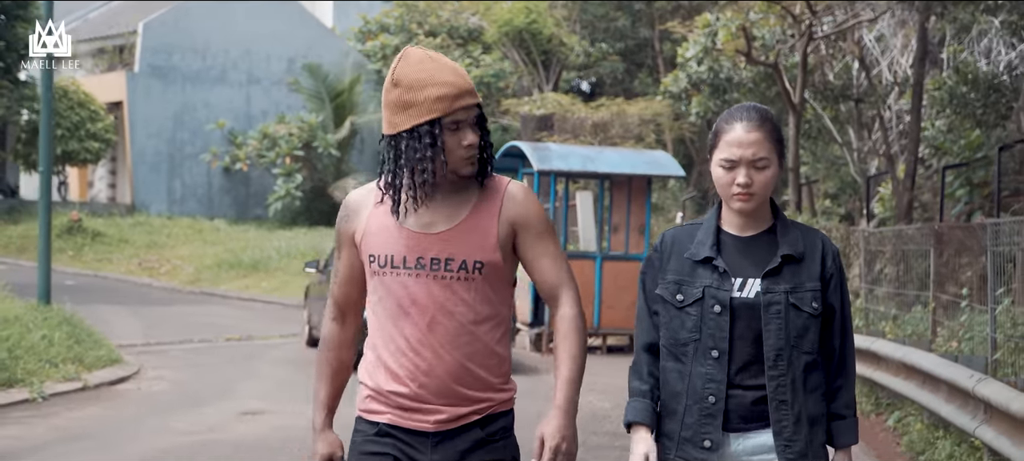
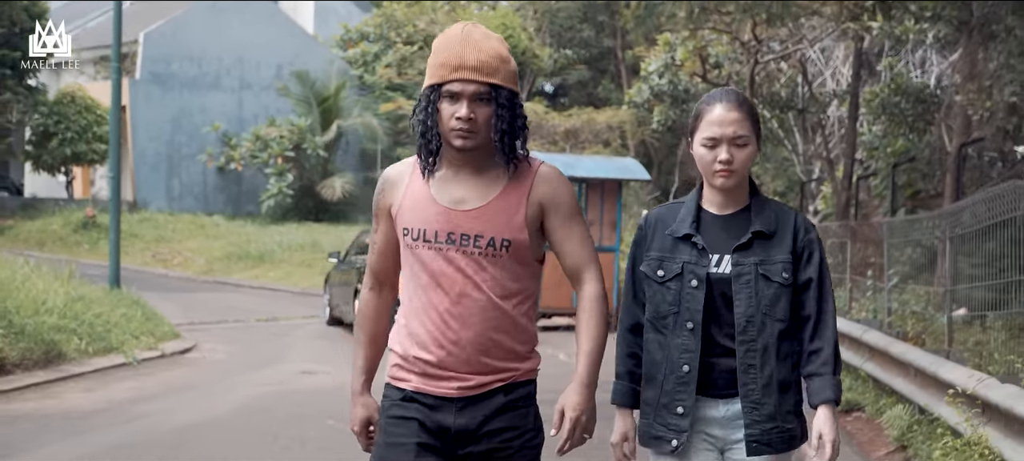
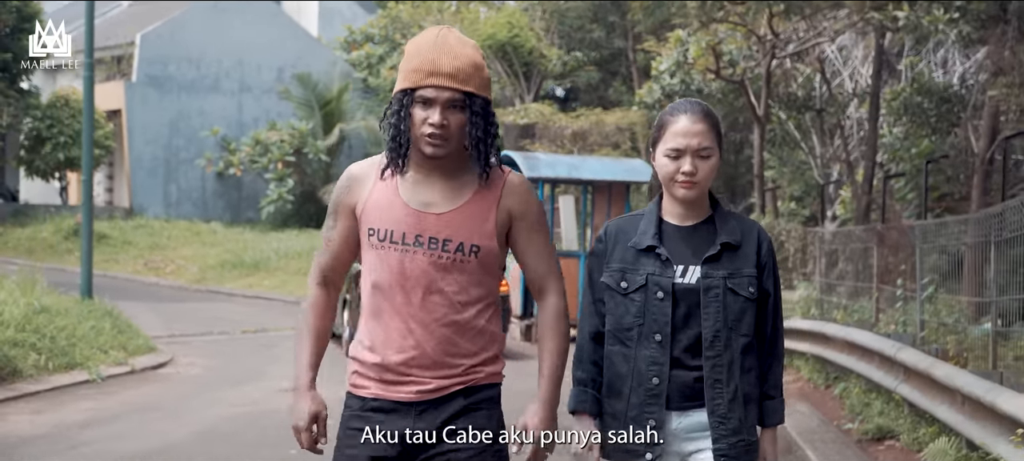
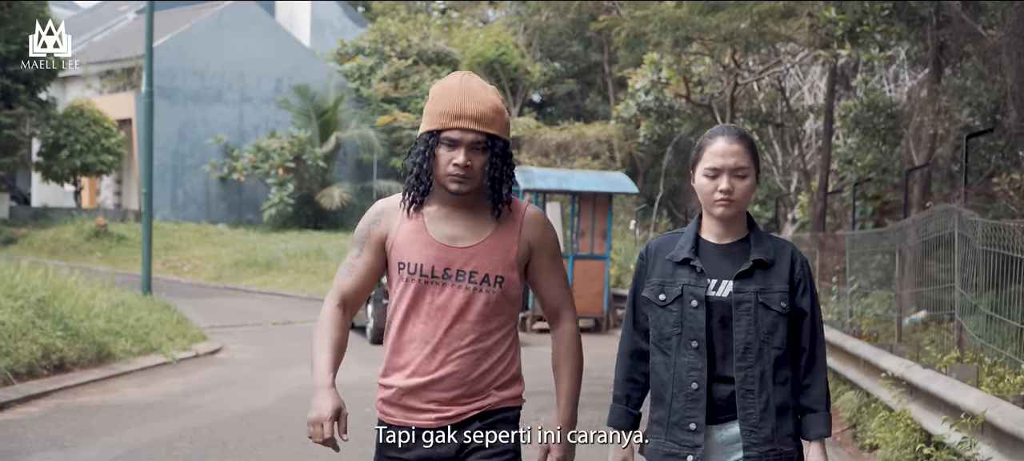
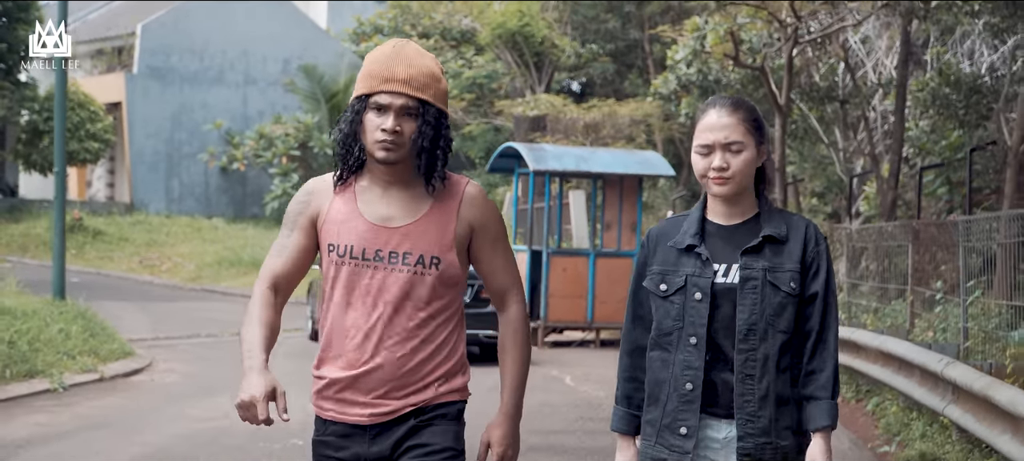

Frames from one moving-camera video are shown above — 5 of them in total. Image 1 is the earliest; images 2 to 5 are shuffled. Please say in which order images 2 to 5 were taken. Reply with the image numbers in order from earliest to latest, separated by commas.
5, 3, 2, 4
